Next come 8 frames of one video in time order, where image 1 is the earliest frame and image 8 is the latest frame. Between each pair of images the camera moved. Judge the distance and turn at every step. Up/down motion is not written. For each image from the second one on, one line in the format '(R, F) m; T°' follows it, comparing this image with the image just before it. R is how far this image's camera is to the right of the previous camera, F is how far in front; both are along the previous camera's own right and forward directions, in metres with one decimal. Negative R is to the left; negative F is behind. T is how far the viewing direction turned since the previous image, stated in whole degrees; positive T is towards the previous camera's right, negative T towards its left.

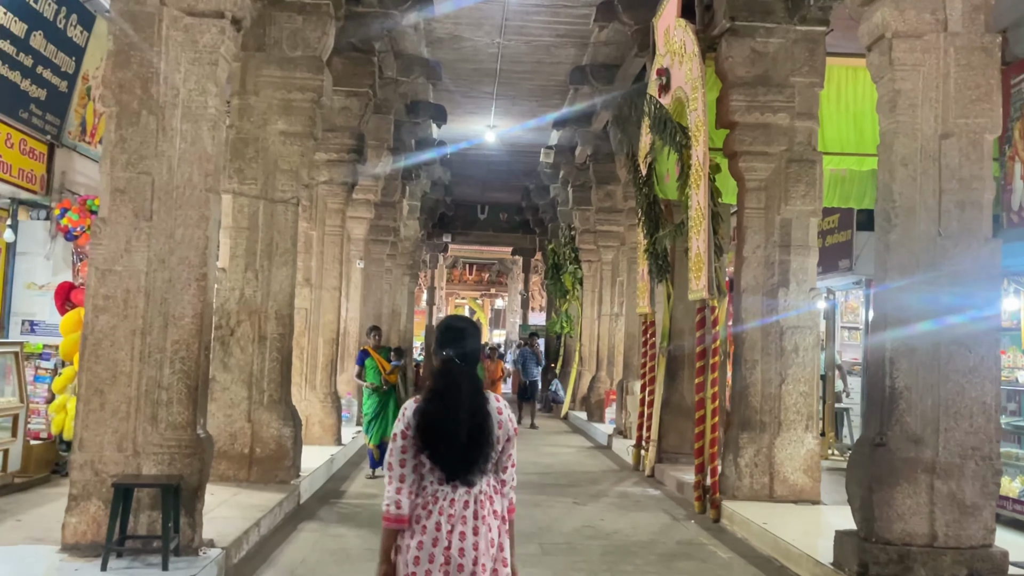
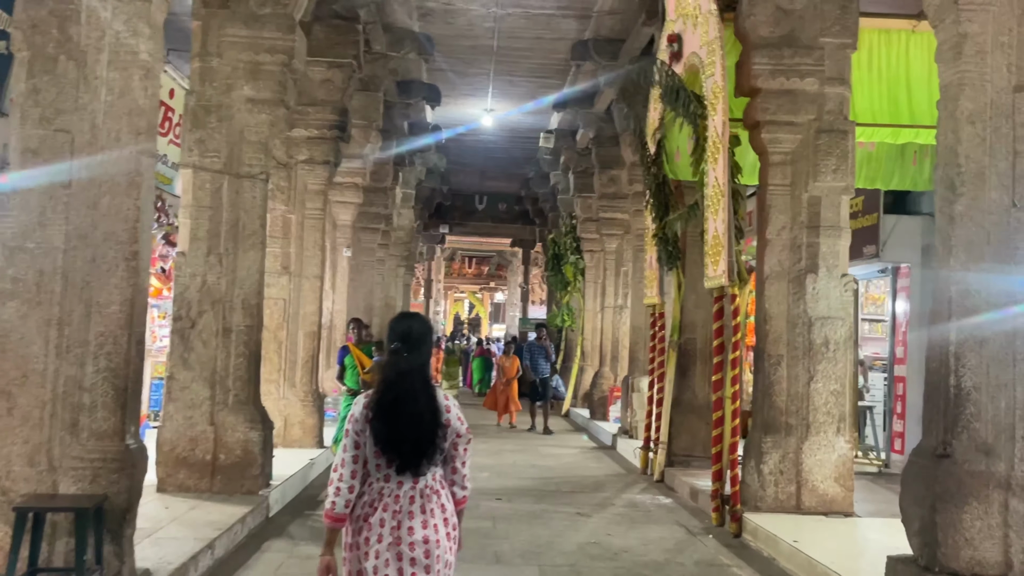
(0.0, +0.6) m; 0°
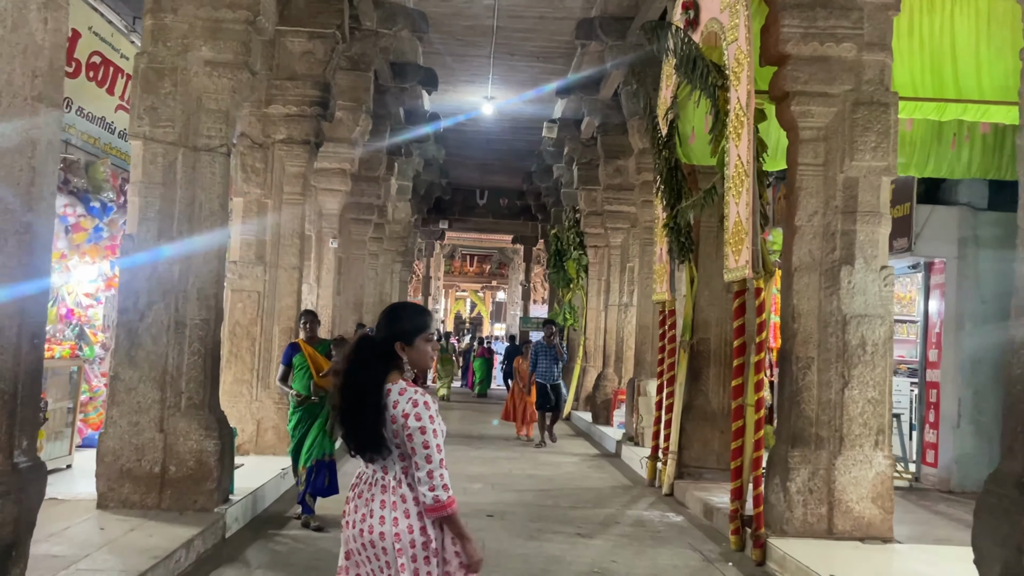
(+0.1, +0.6) m; 0°
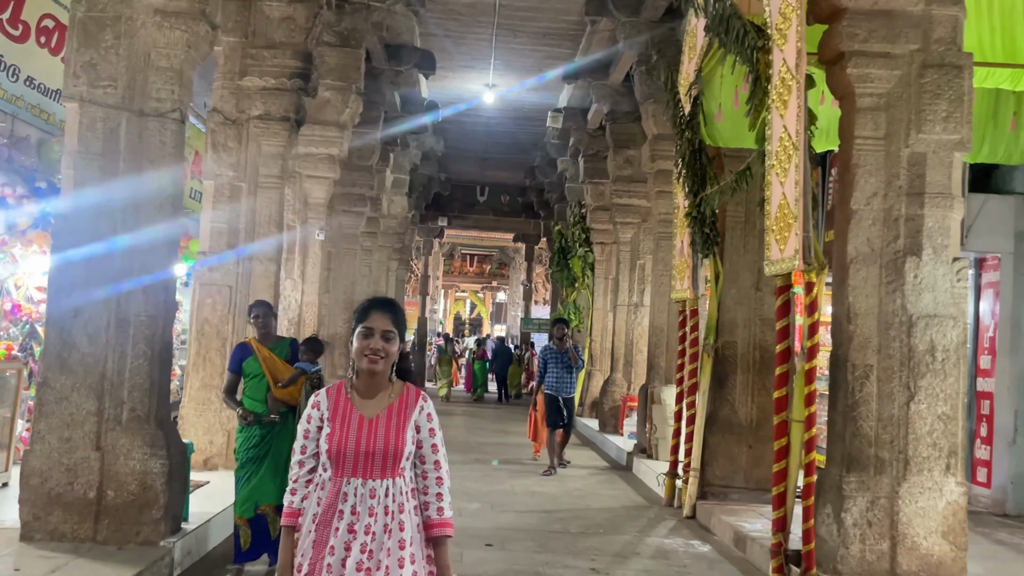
(0.0, +0.7) m; 0°
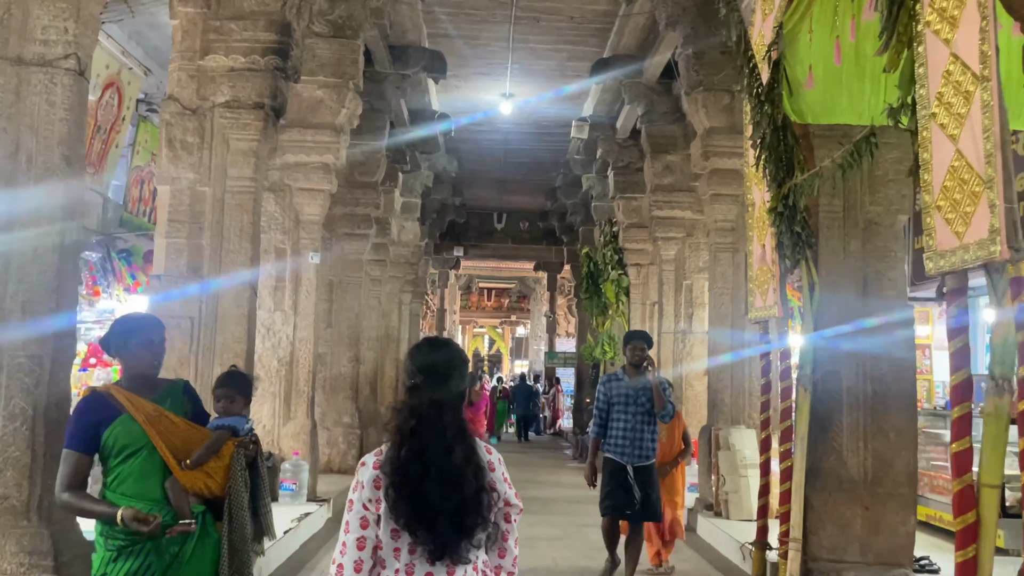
(-0.1, +1.2) m; -1°
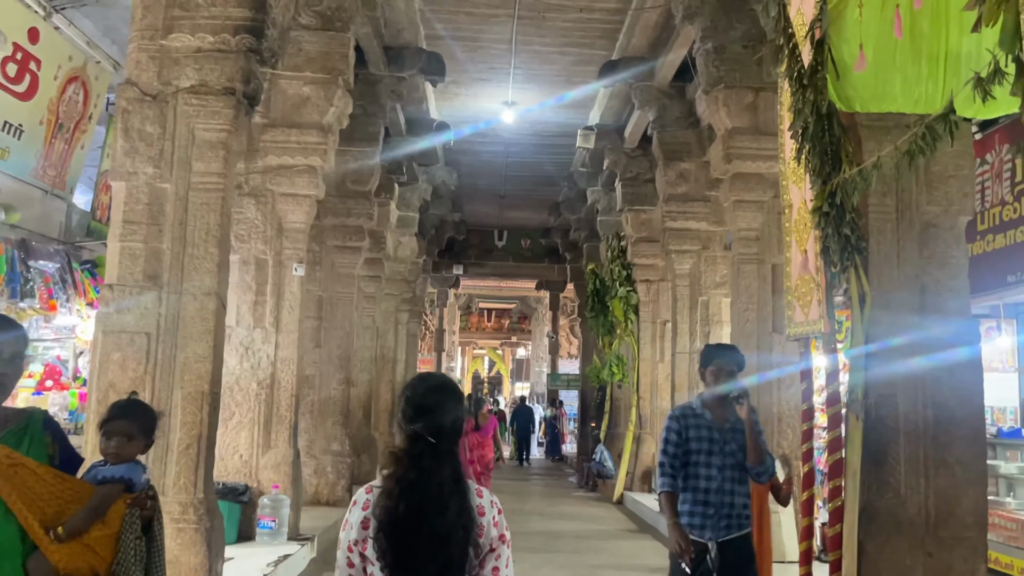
(0.0, +0.6) m; 0°
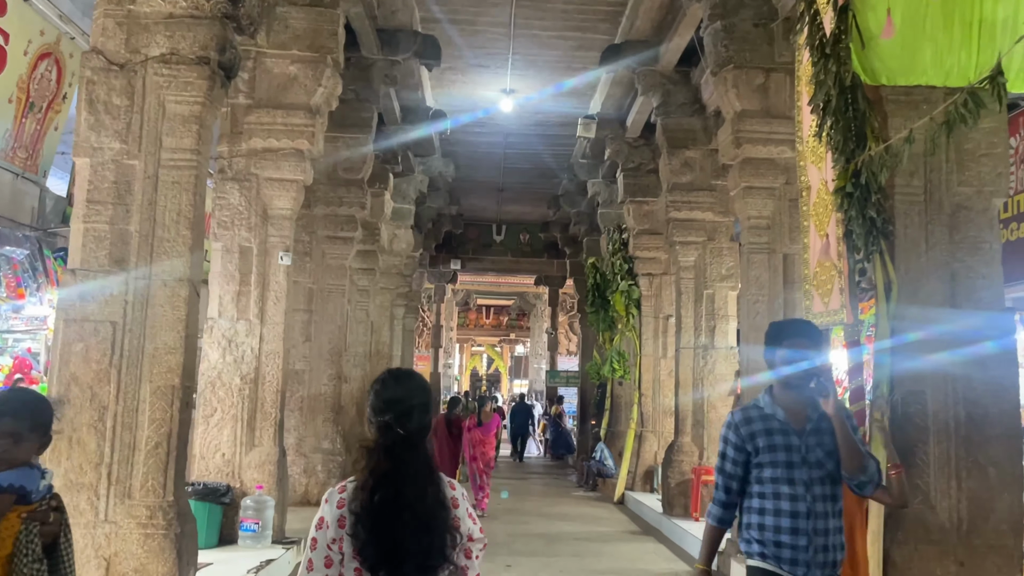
(0.0, +0.3) m; 0°
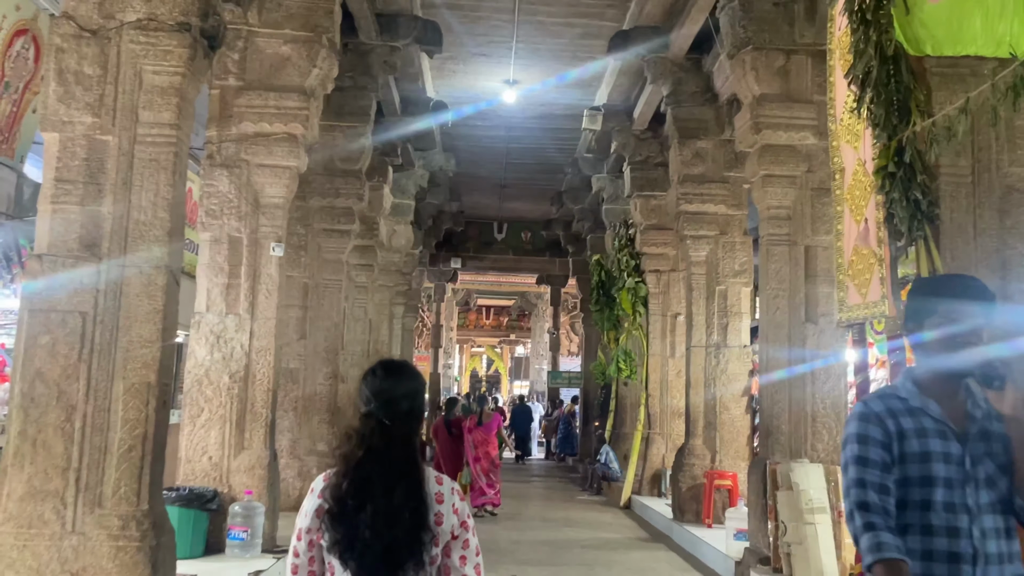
(0.0, +0.3) m; 0°
